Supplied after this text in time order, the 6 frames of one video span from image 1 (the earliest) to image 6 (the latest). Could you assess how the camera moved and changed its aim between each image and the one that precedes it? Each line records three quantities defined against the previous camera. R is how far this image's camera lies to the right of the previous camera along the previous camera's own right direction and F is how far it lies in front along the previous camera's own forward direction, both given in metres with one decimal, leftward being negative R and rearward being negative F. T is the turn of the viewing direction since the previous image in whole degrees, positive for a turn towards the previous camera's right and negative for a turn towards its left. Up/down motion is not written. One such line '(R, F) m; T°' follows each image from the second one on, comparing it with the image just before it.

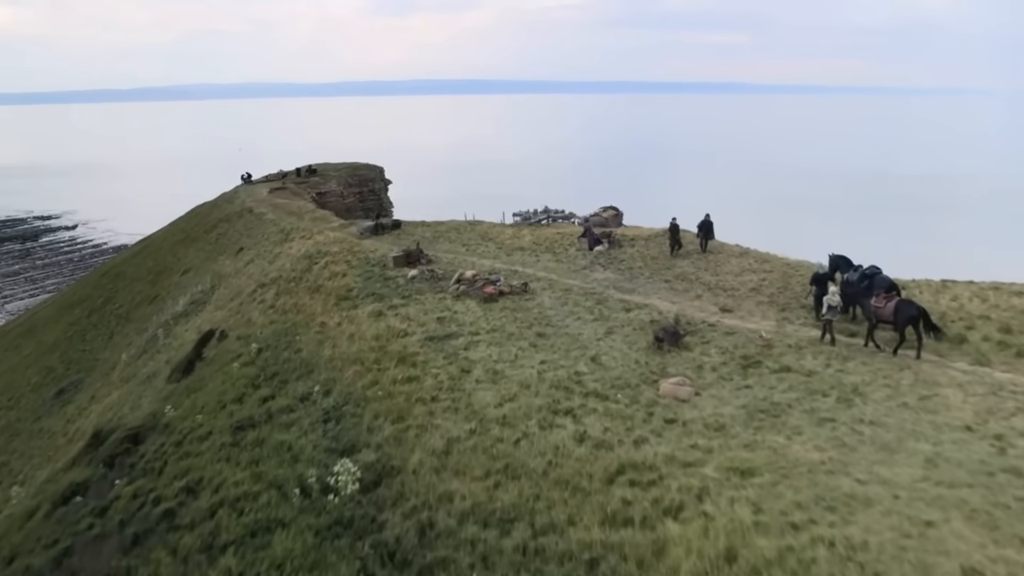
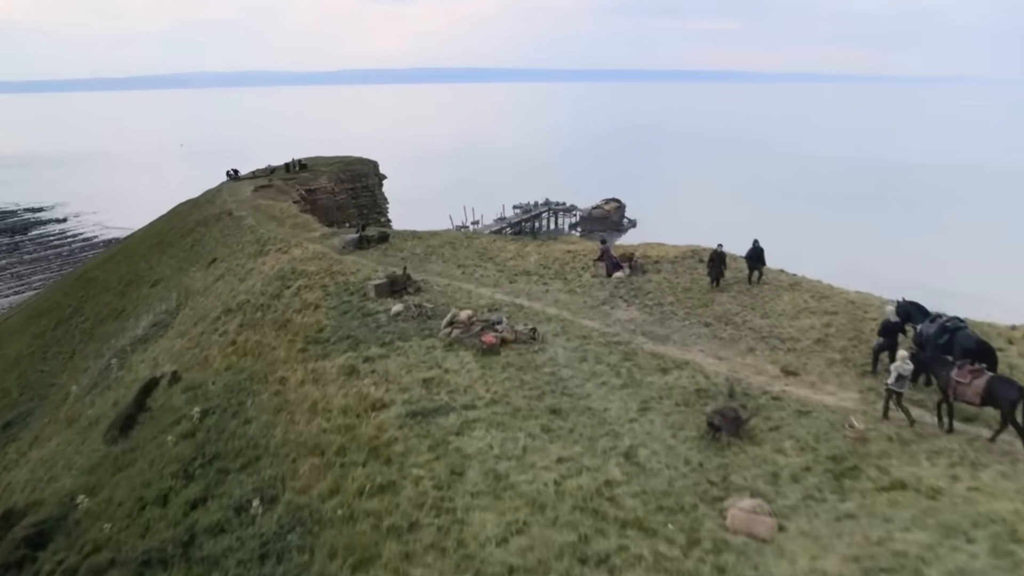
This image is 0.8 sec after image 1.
(-0.1, +2.4) m; 0°
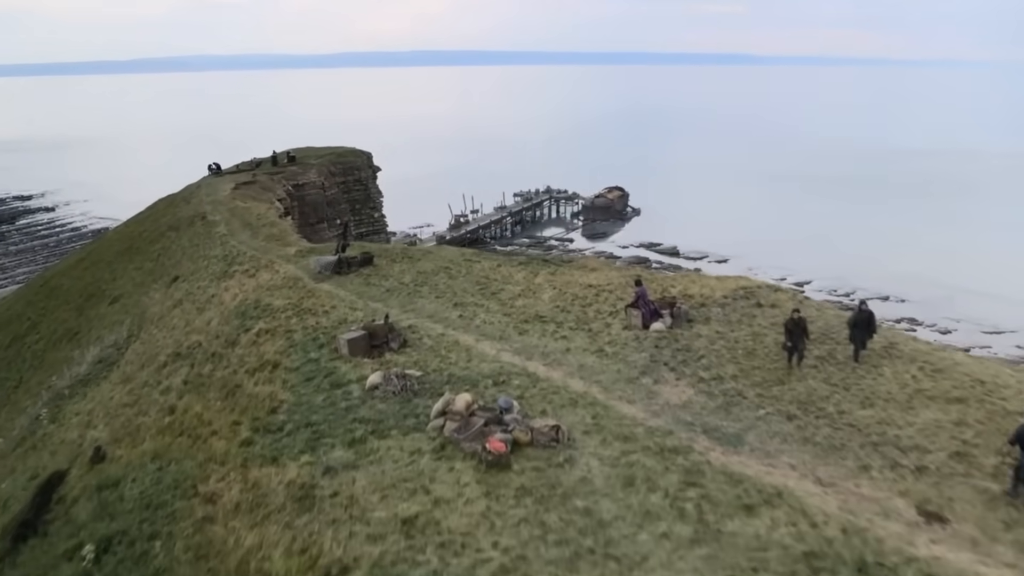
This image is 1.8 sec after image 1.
(-0.2, +2.8) m; 0°
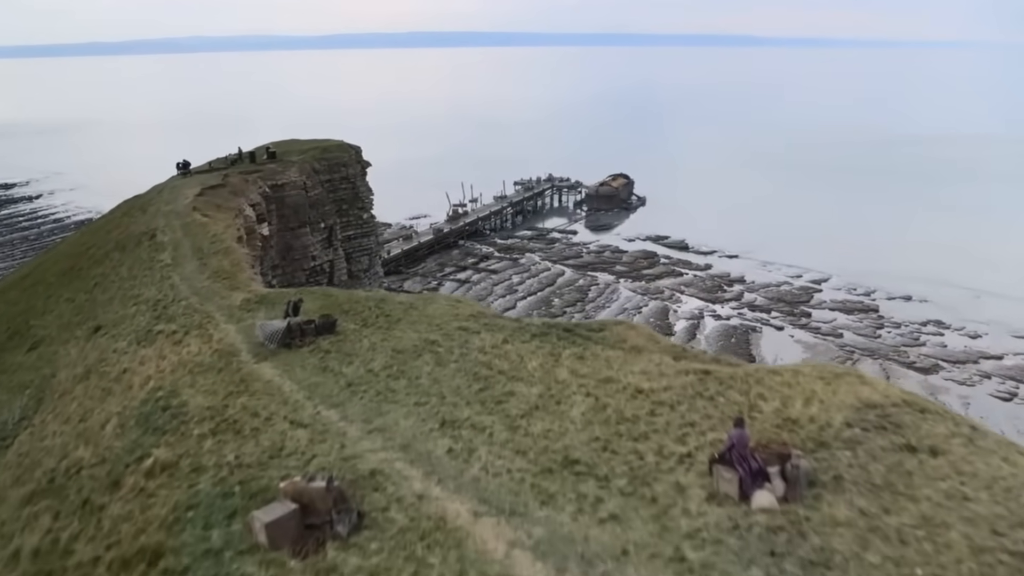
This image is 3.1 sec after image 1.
(-0.2, +4.0) m; 0°
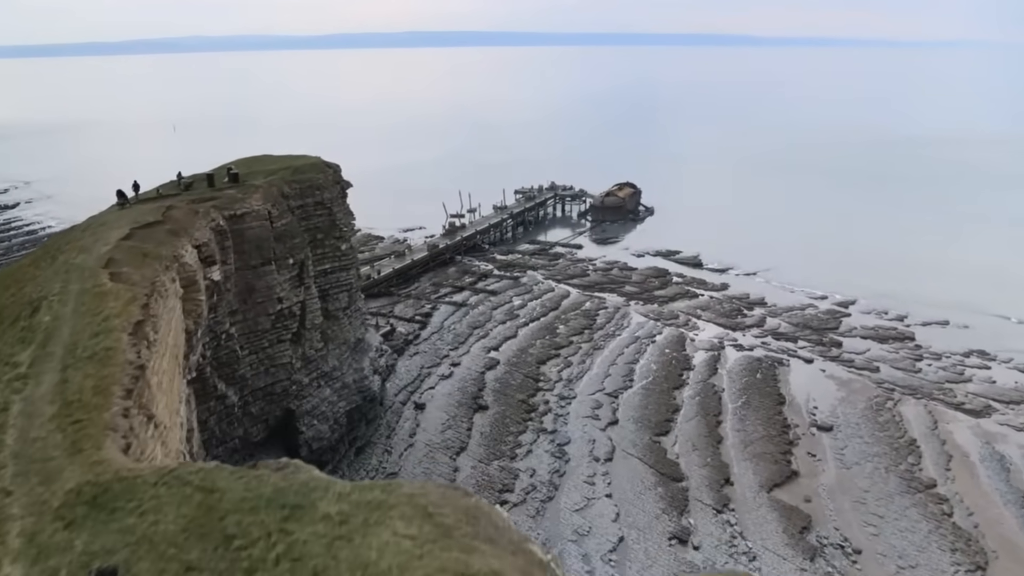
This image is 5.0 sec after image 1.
(-0.1, +5.8) m; 0°
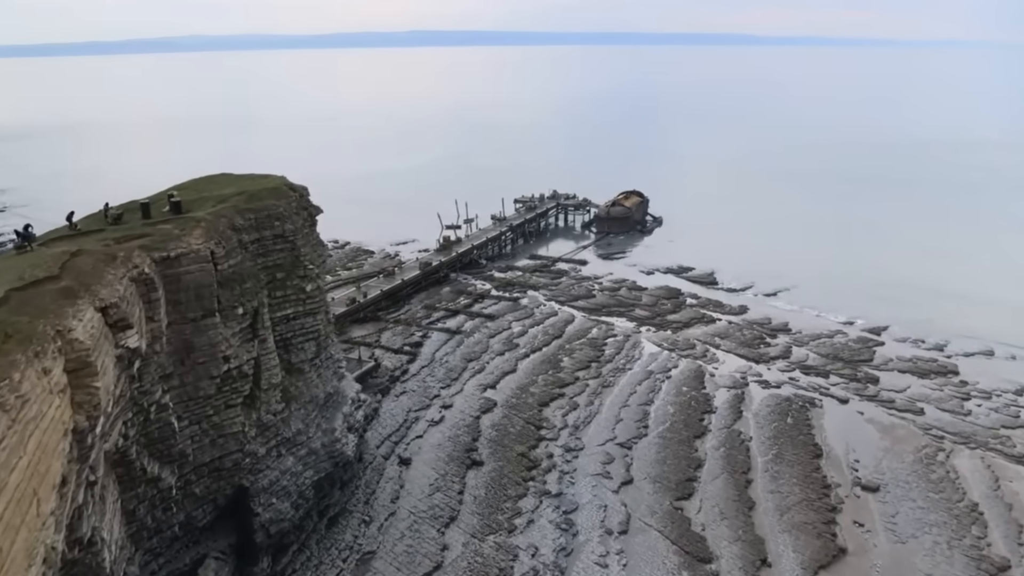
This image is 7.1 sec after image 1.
(+0.1, +6.0) m; 0°
